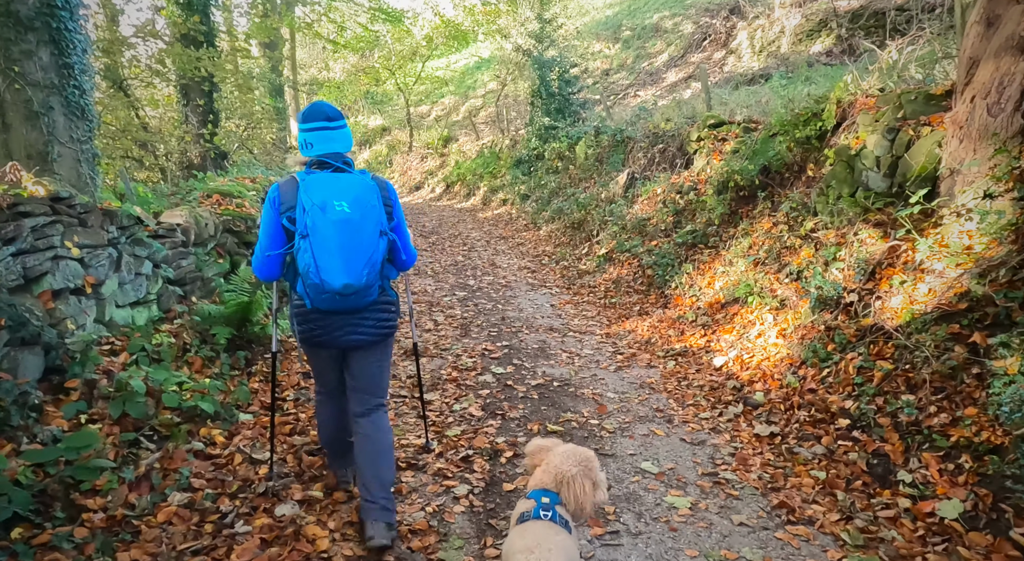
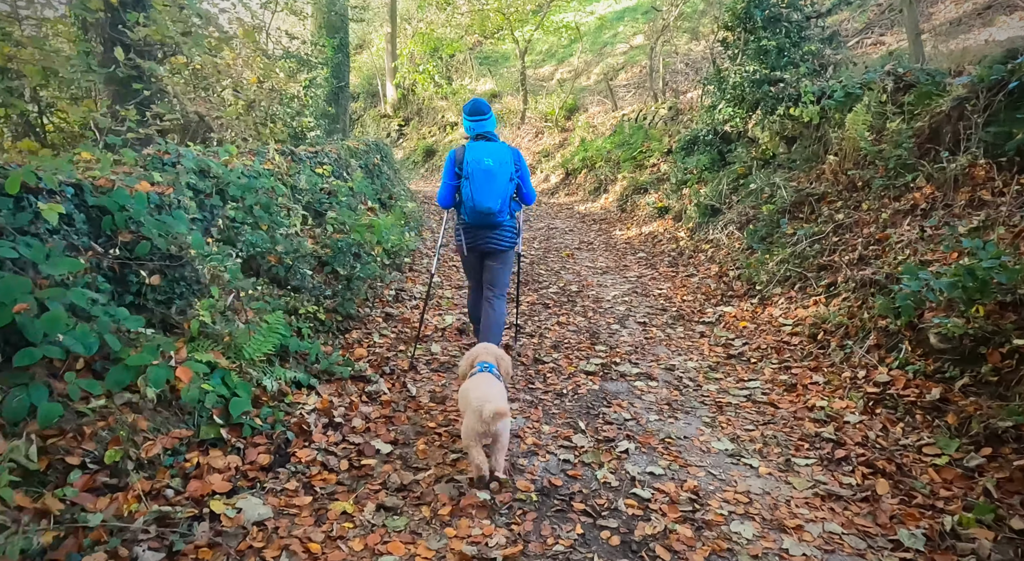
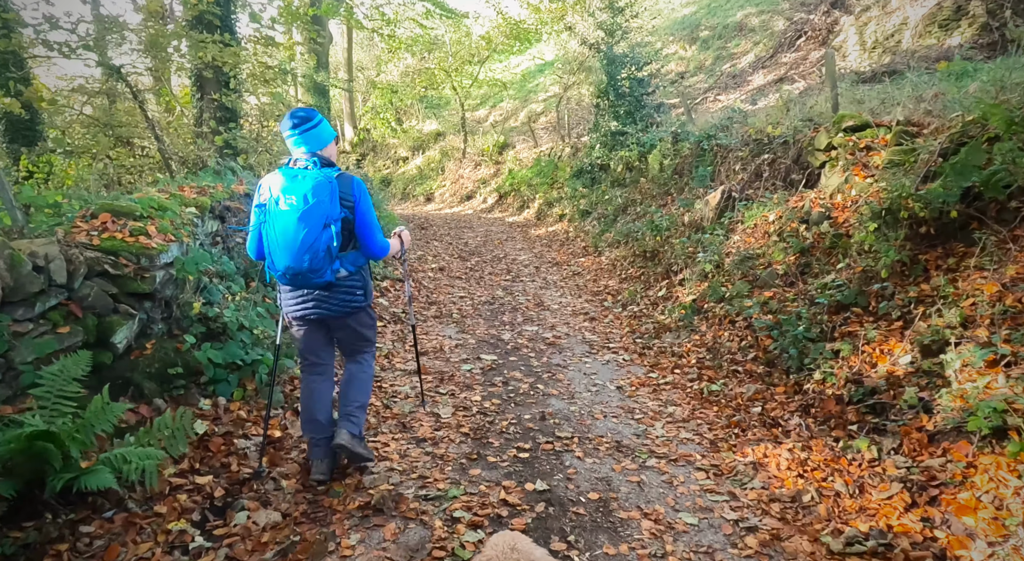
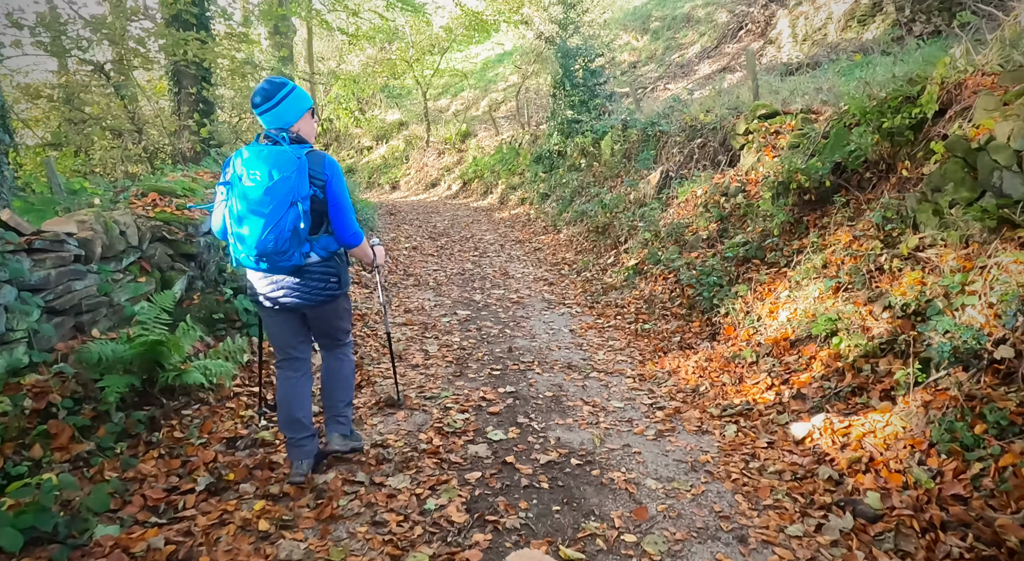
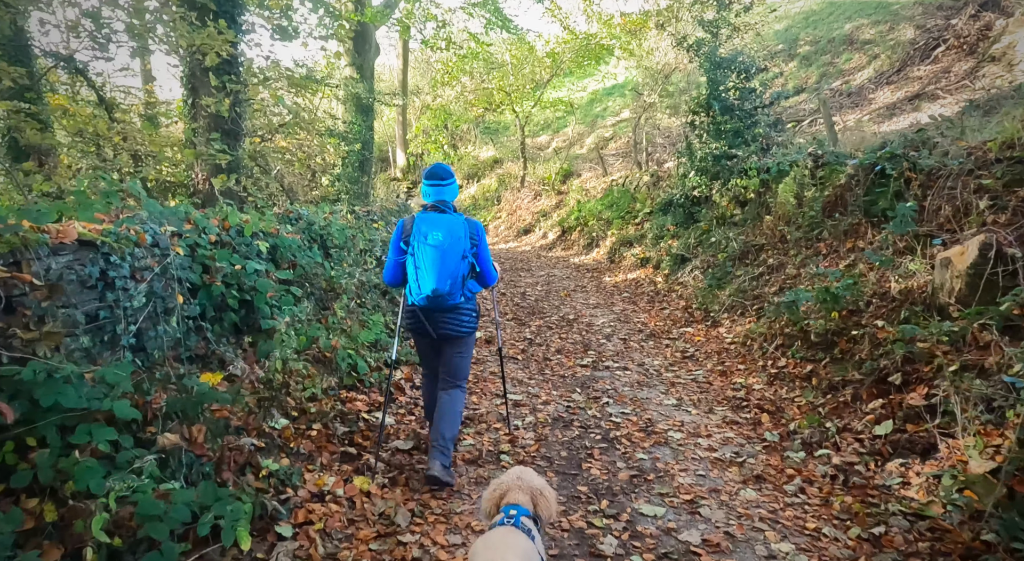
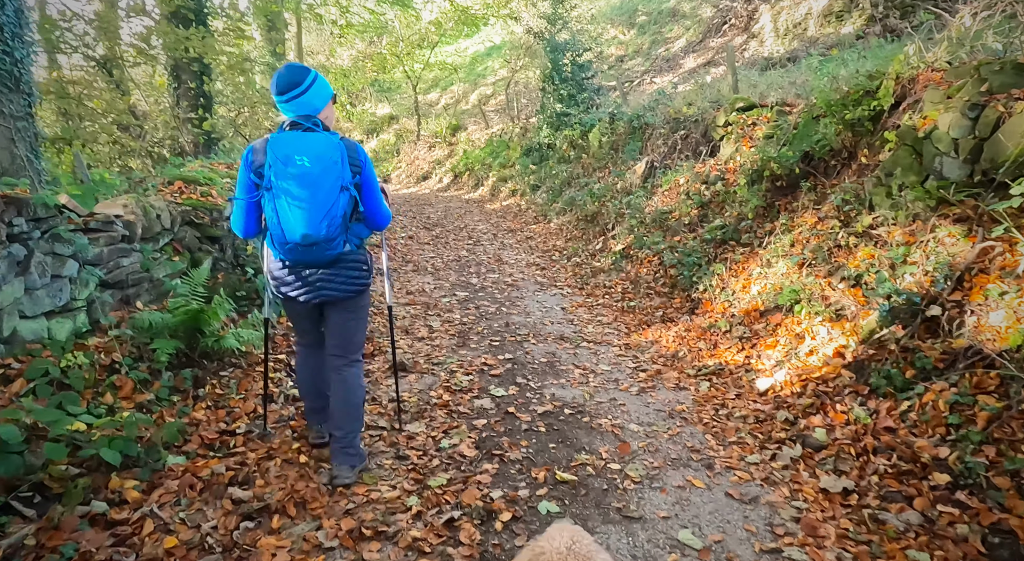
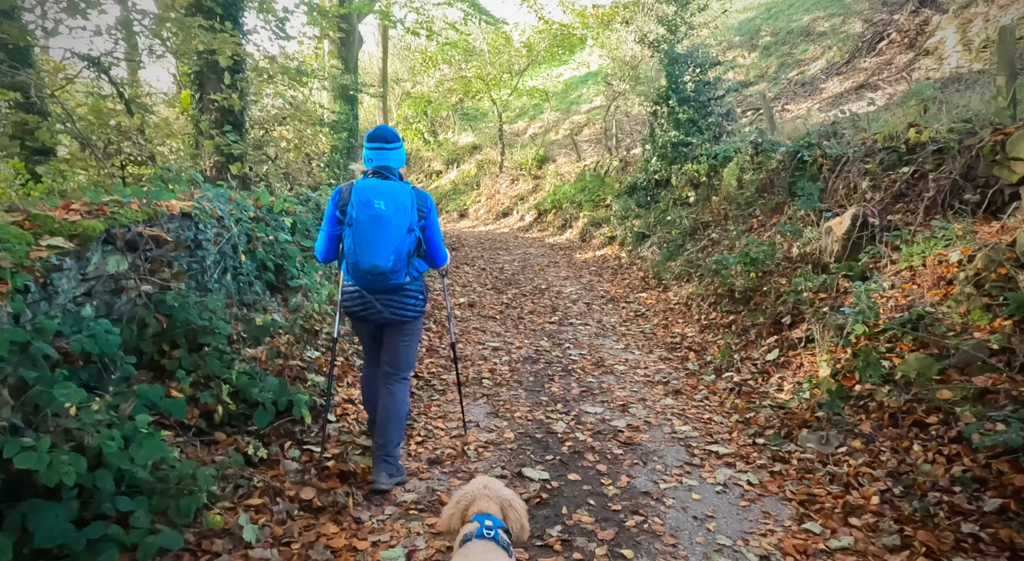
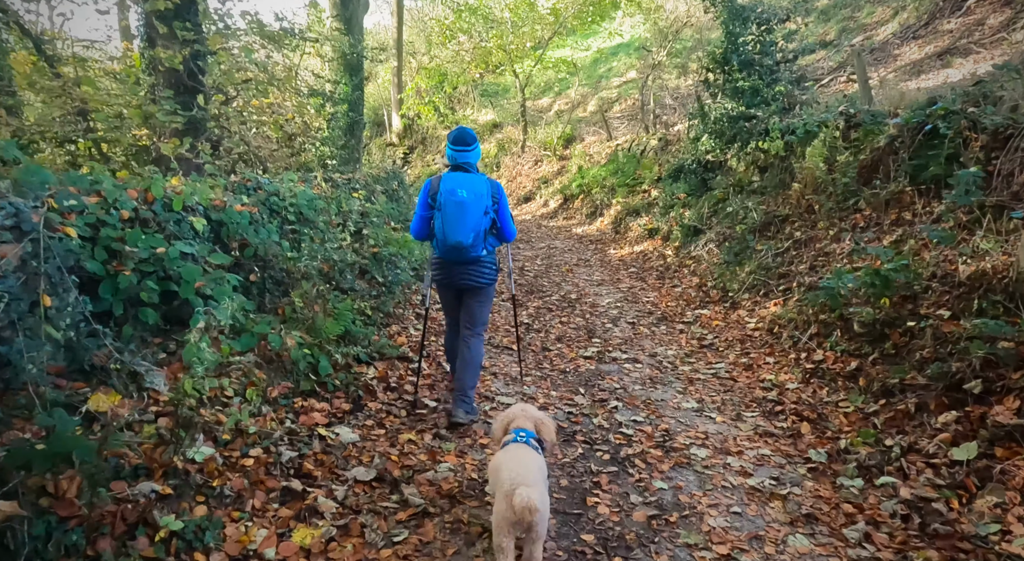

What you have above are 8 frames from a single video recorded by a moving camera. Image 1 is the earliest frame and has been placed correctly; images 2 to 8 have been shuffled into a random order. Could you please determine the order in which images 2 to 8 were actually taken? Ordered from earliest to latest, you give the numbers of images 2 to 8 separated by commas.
6, 4, 3, 7, 5, 8, 2
